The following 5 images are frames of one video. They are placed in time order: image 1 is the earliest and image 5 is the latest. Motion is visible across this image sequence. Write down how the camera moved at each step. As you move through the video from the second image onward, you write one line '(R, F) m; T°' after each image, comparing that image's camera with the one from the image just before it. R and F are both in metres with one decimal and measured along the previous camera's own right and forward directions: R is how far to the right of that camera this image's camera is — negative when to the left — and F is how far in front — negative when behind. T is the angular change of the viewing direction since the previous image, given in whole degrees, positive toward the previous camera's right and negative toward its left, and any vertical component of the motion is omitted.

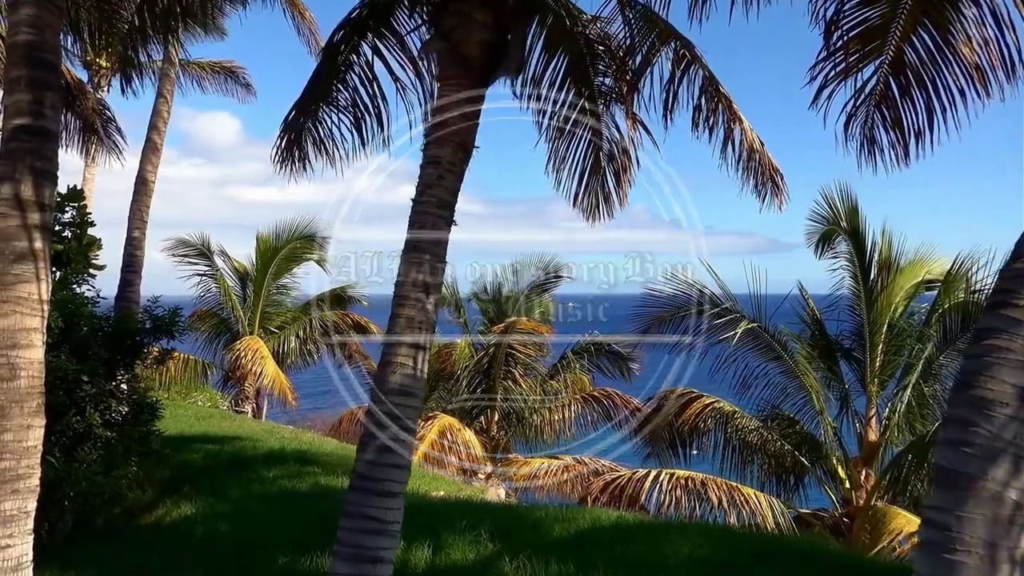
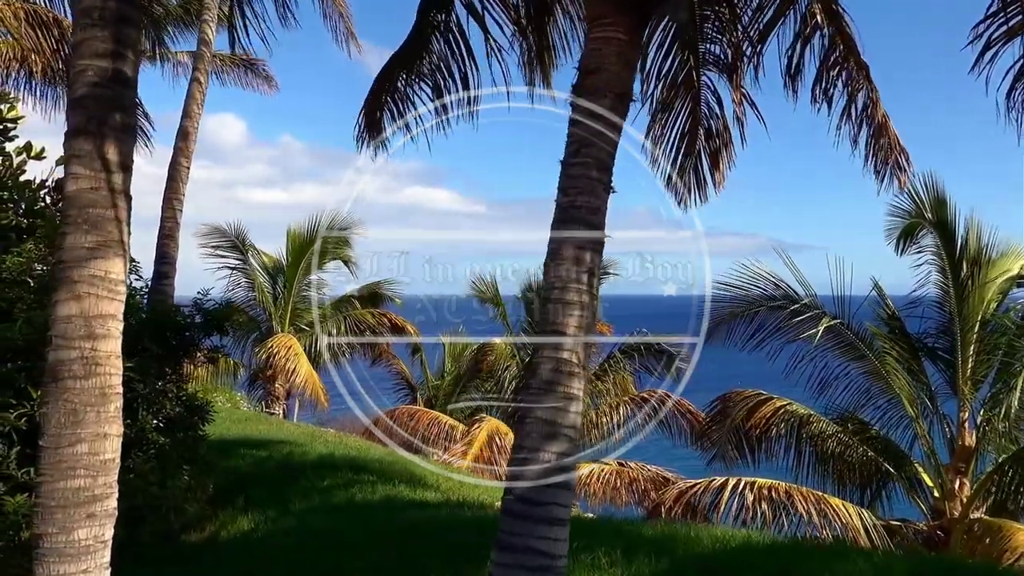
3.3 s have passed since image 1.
(-0.7, +0.6) m; 0°
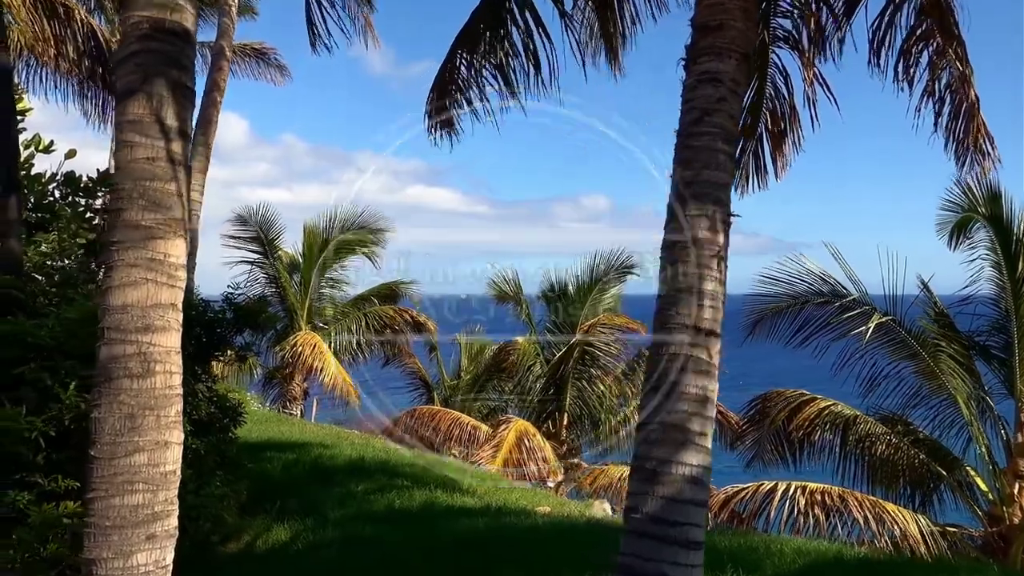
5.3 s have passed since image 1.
(-0.4, +0.4) m; 0°
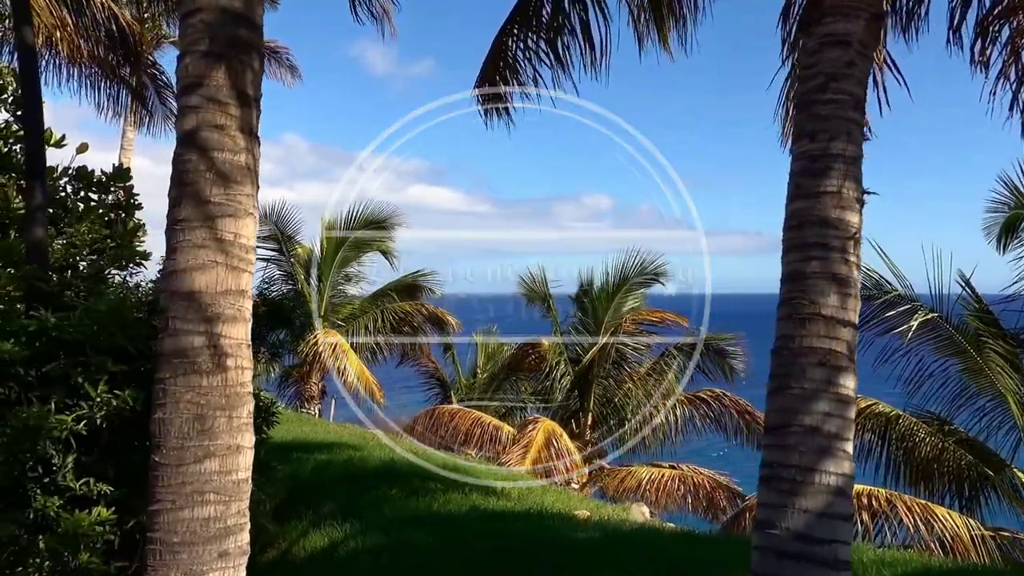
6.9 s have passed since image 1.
(-0.3, +0.3) m; 0°
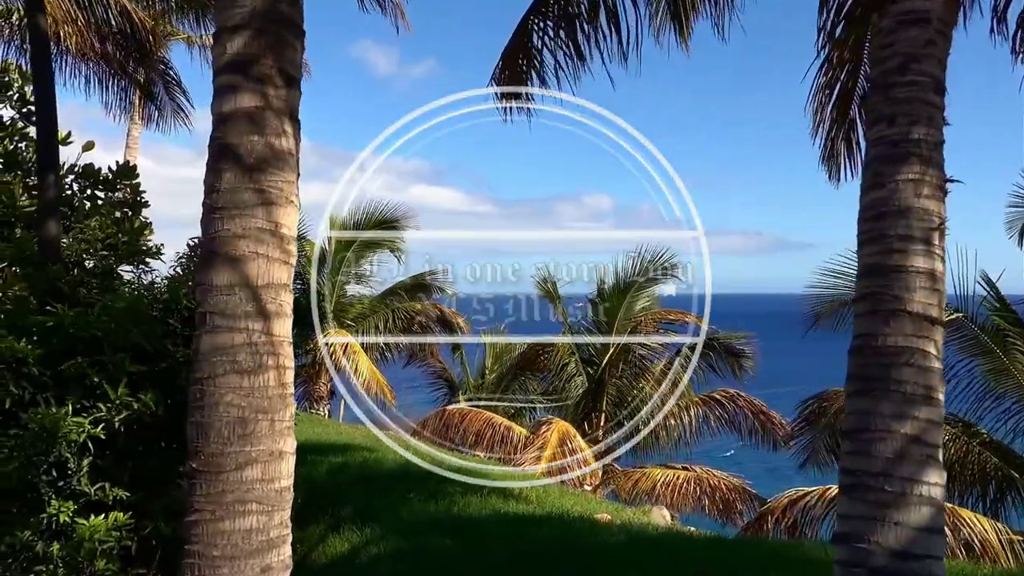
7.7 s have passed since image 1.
(-0.2, +0.1) m; 0°
